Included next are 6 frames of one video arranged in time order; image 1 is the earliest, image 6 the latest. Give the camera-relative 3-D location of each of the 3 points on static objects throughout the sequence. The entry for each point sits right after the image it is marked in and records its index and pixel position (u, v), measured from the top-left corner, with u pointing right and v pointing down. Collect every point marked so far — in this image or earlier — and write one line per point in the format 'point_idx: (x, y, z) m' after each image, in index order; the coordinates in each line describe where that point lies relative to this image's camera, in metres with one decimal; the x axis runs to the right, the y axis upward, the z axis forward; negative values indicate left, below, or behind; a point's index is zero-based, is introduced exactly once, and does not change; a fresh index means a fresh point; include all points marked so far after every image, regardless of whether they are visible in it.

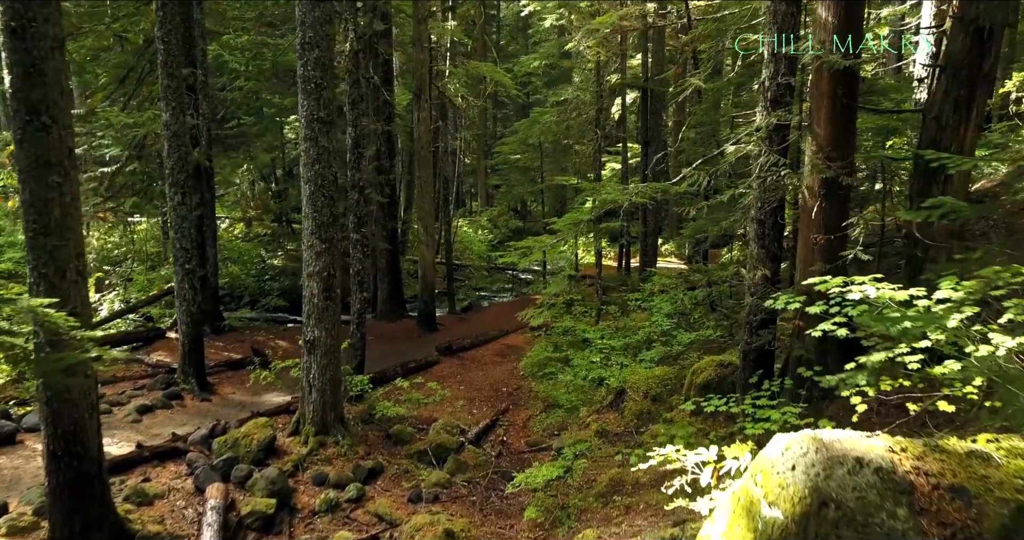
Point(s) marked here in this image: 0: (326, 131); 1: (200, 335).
0: (-2.7, +2.0, +8.0) m
1: (-5.9, -1.3, +10.2) m
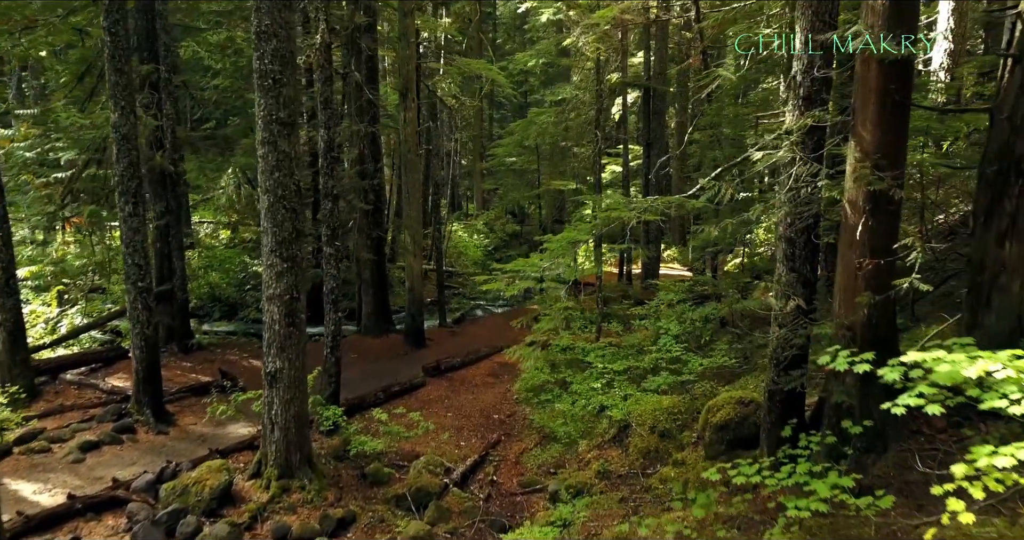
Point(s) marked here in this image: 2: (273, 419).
0: (-2.9, +1.7, +6.9) m
1: (-6.0, -1.5, +9.2) m
2: (-3.2, -2.0, +7.4) m
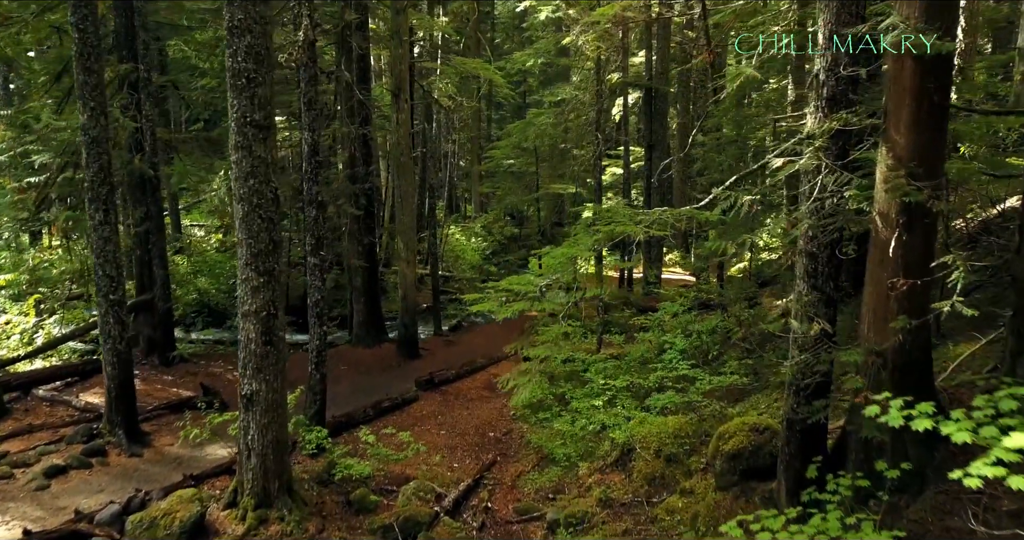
0: (-2.9, +1.6, +6.4) m
1: (-6.1, -1.7, +8.7) m
2: (-3.3, -2.2, +6.8) m
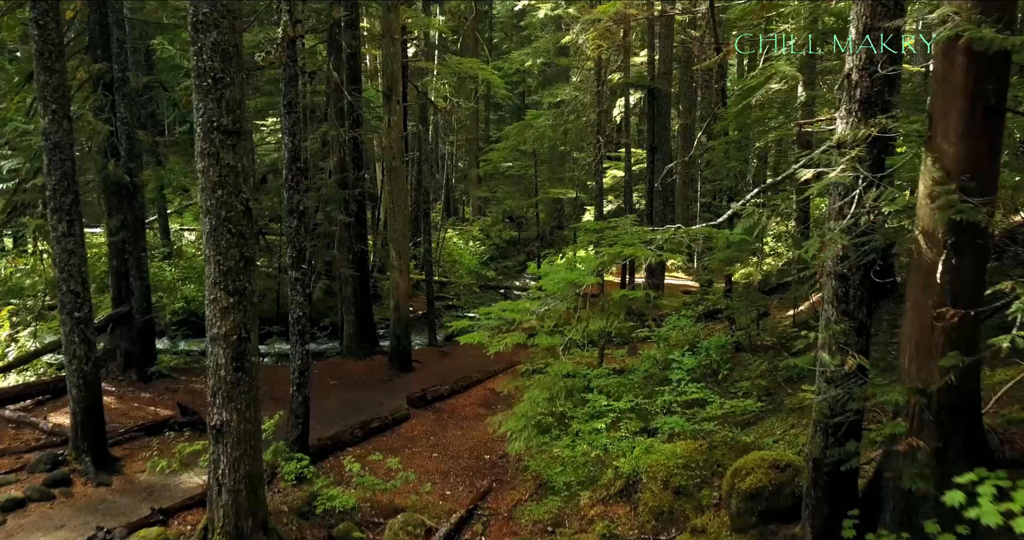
0: (-3.0, +1.3, +5.8) m
1: (-6.2, -1.9, +8.1) m
2: (-3.4, -2.4, +6.2) m
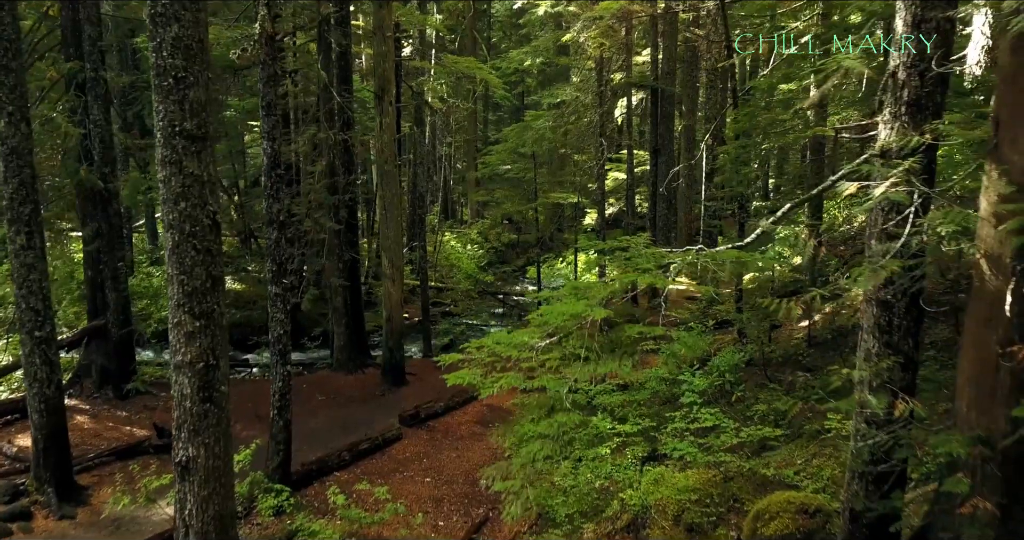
0: (-3.0, +1.1, +5.2) m
1: (-6.2, -2.1, +7.5) m
2: (-3.4, -2.6, +5.7) m
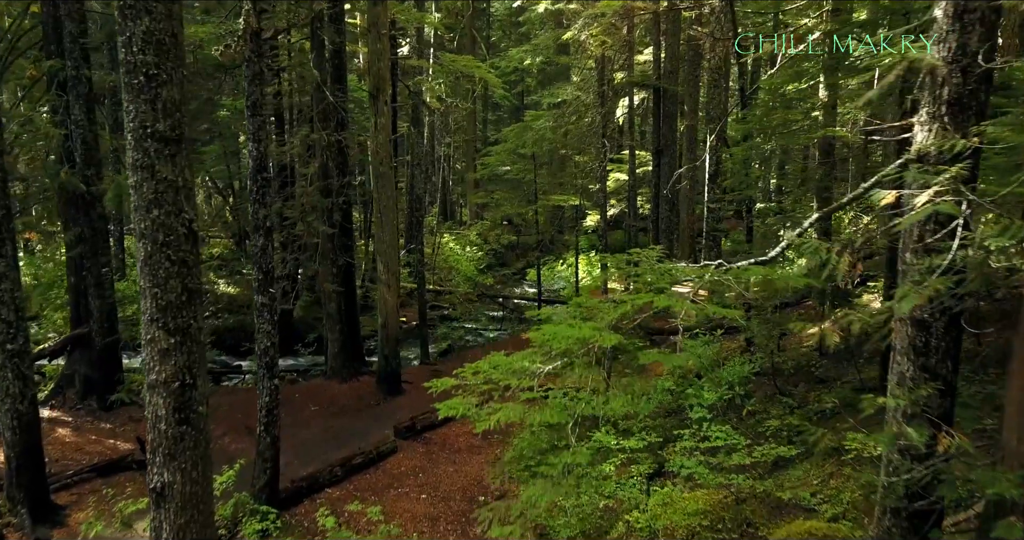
0: (-3.0, +1.0, +4.8) m
1: (-6.2, -2.3, +7.1) m
2: (-3.4, -2.7, +5.3) m
